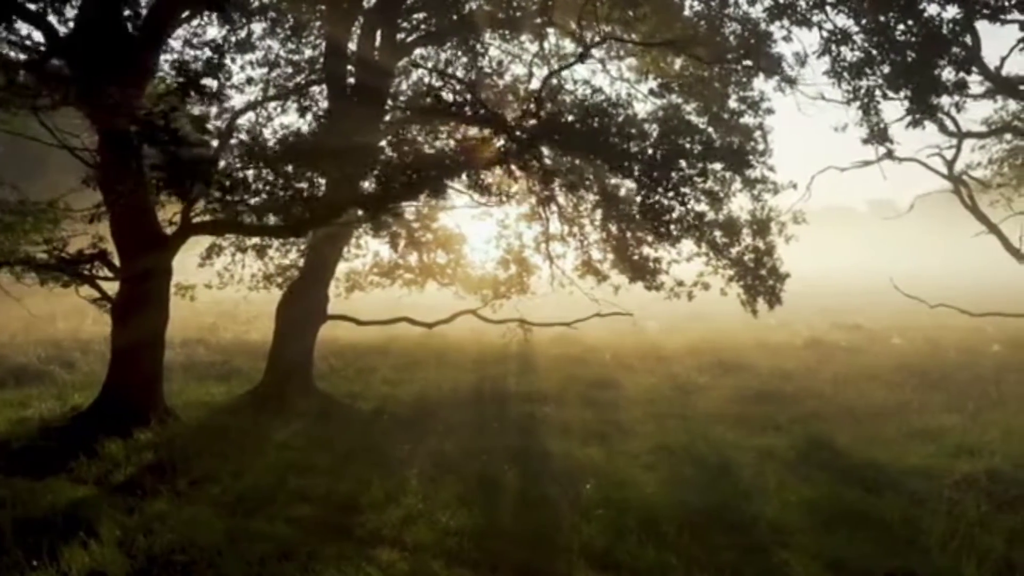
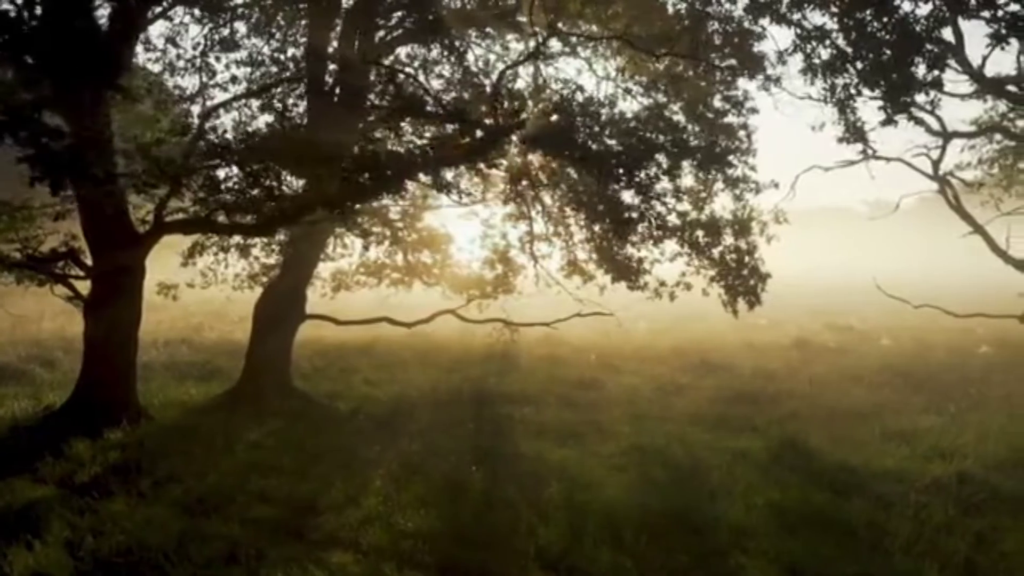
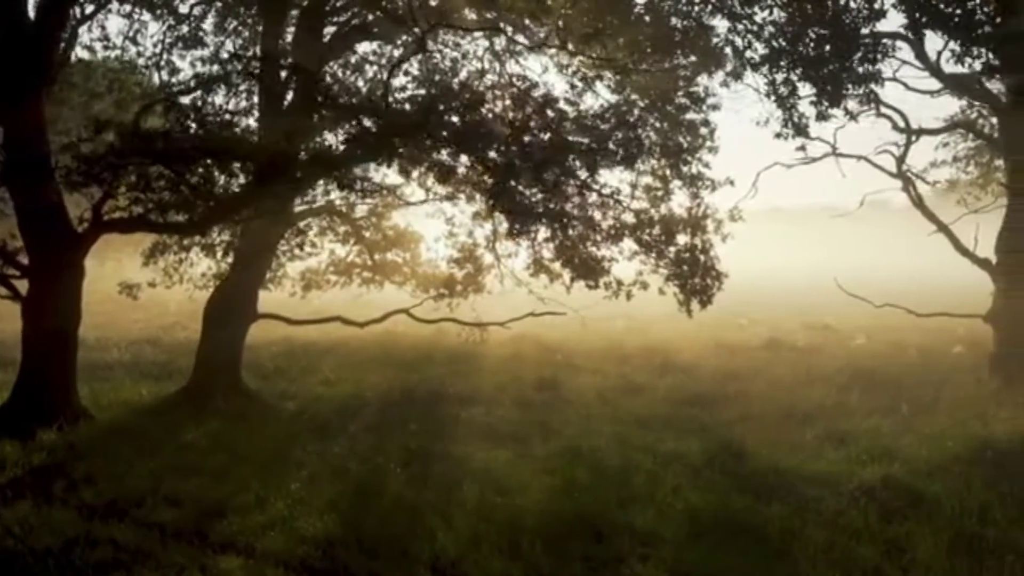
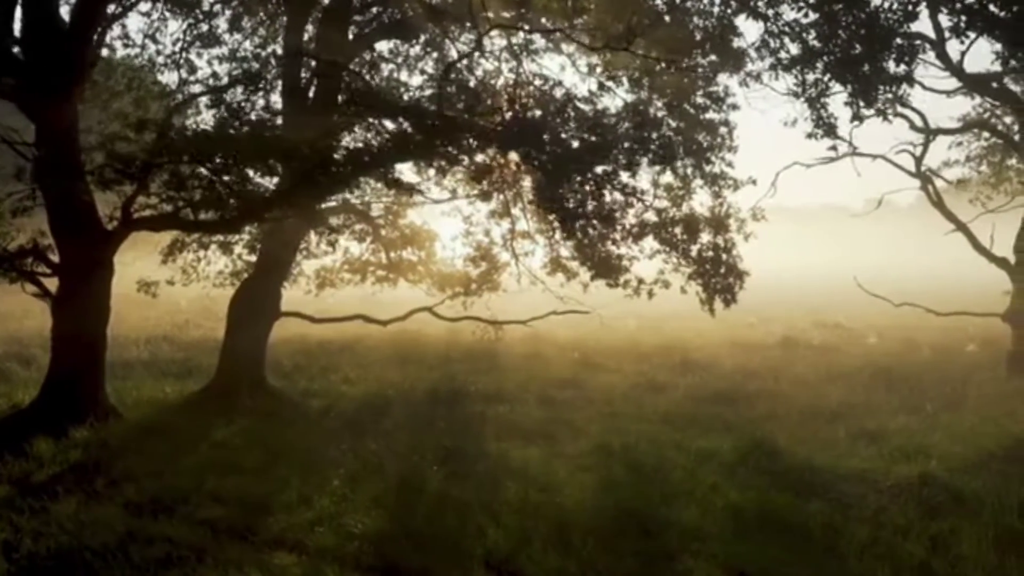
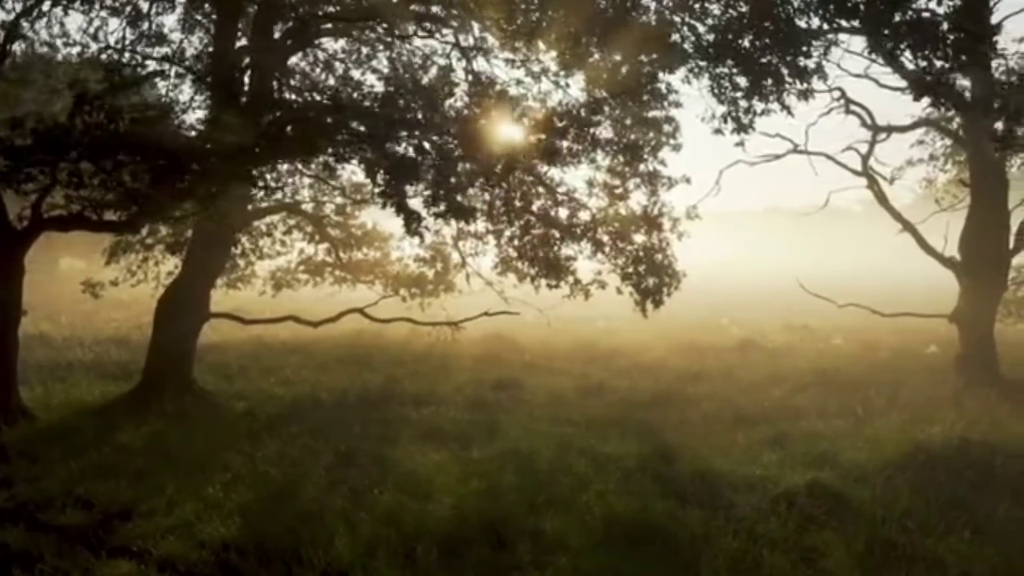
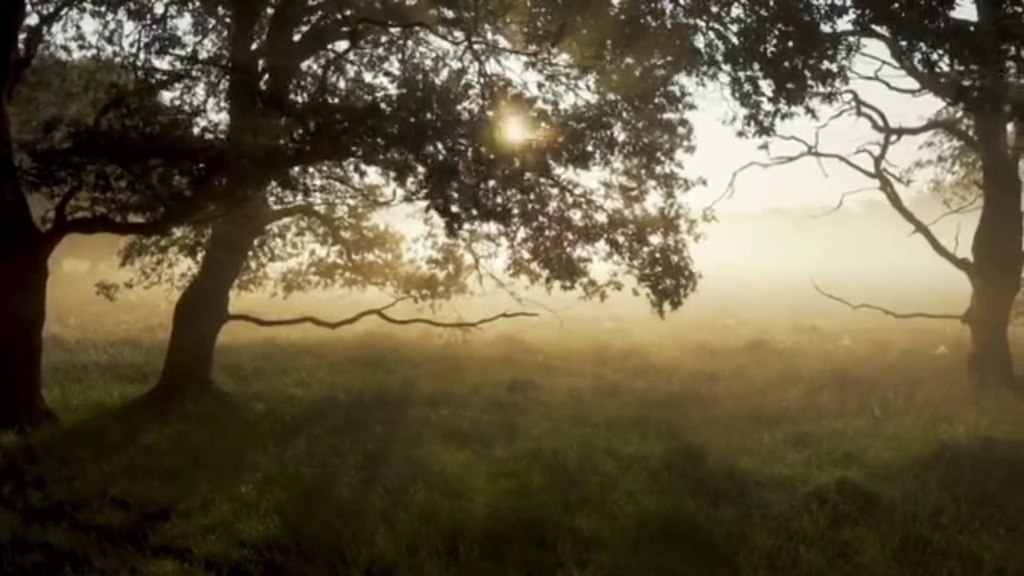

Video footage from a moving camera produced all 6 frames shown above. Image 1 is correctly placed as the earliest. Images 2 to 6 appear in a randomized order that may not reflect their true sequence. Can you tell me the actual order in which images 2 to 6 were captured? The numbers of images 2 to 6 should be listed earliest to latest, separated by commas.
2, 4, 3, 6, 5
